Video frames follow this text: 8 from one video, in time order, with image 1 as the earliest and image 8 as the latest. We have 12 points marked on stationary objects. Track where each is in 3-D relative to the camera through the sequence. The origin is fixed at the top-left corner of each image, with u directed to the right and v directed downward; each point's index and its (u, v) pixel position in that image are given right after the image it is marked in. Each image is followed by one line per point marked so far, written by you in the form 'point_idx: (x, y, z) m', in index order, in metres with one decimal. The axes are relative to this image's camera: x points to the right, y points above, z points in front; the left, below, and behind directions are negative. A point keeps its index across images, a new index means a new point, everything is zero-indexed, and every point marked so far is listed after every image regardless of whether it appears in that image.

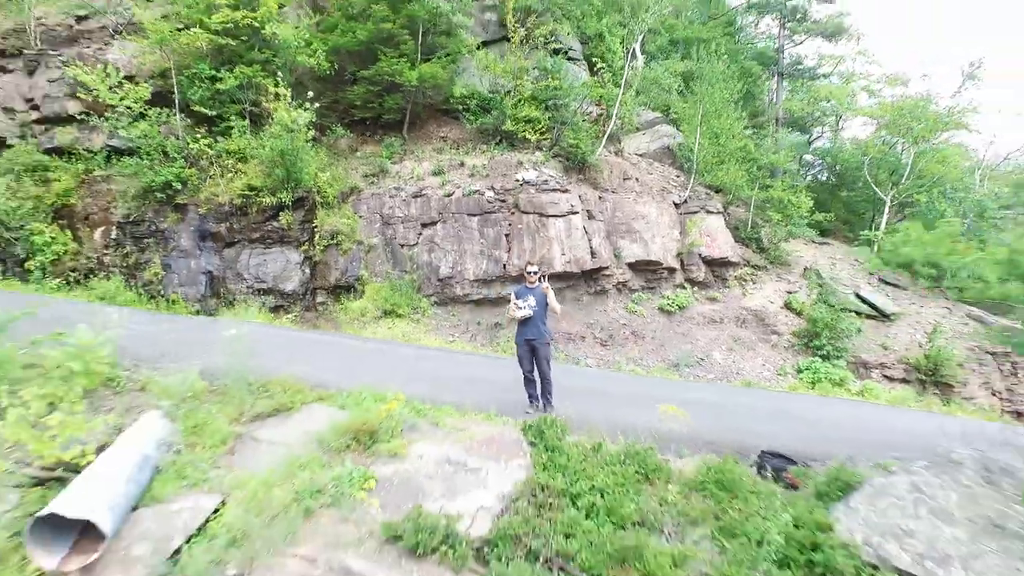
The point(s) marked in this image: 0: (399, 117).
0: (-2.6, +3.8, +9.7) m
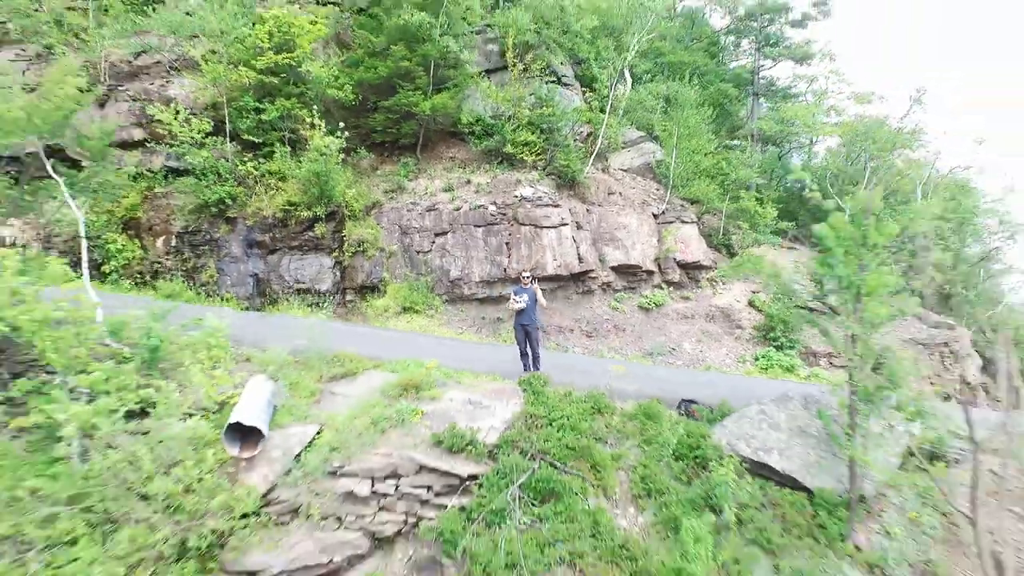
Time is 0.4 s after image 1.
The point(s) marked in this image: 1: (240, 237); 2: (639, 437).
0: (-2.6, +3.8, +11.2) m
1: (-5.9, +1.1, +9.3) m
2: (+1.2, -1.4, +4.2) m
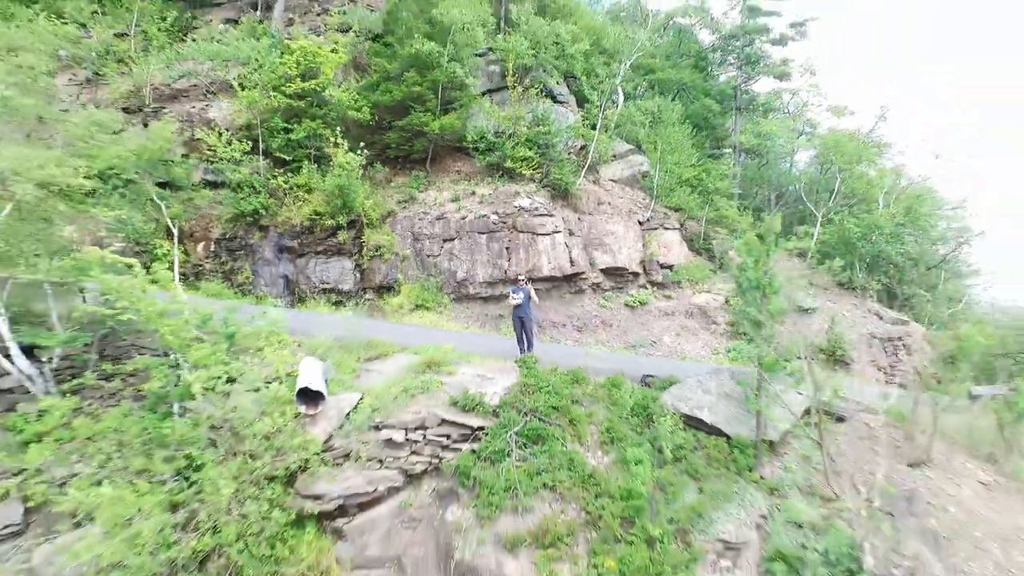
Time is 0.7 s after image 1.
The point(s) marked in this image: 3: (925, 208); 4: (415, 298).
0: (-2.6, +3.8, +12.4) m
1: (-5.9, +1.1, +10.5) m
2: (+1.2, -1.4, +5.4) m
3: (+12.8, +2.5, +13.4) m
4: (-2.4, -0.2, +10.4) m
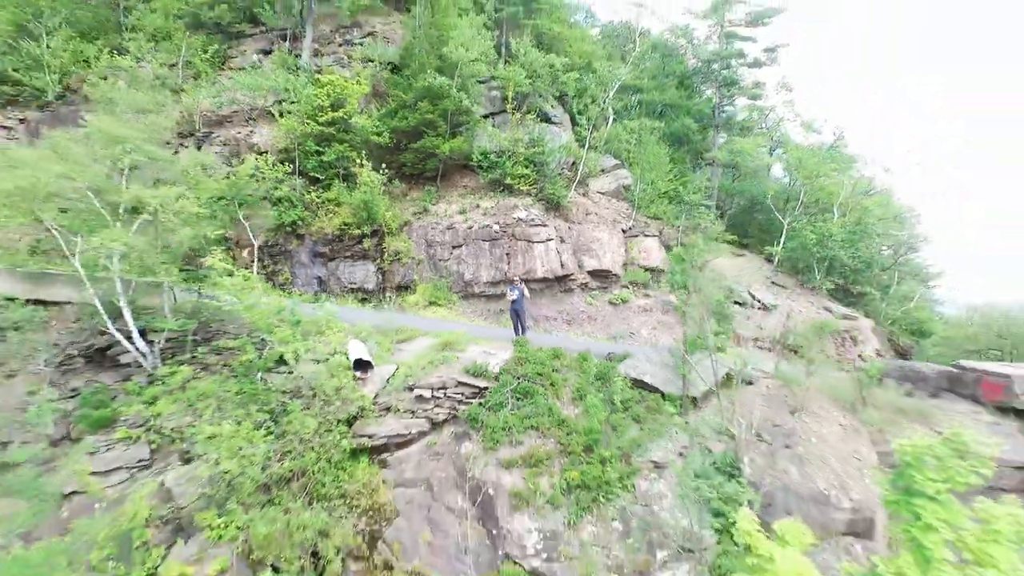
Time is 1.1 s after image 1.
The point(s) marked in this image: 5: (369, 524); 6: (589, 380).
0: (-2.6, +3.9, +14.3) m
1: (-6.0, +1.2, +12.4) m
2: (+1.1, -1.4, +7.3) m
3: (+12.8, +2.5, +15.2) m
4: (-2.4, -0.2, +12.2) m
5: (-2.0, -3.4, +6.1) m
6: (+1.3, -1.5, +7.1) m
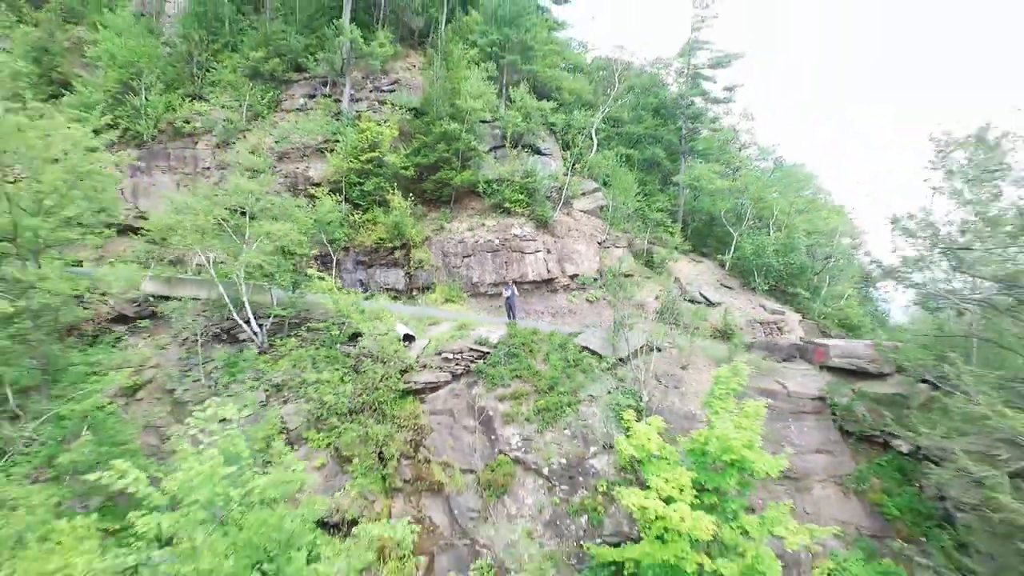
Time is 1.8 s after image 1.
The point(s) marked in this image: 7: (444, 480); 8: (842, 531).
0: (-2.7, +3.8, +18.0) m
1: (-6.1, +1.2, +16.1) m
2: (+1.0, -1.4, +10.9) m
3: (+12.7, +2.4, +18.8) m
4: (-2.5, -0.2, +15.9) m
5: (-2.2, -3.4, +9.7) m
6: (+1.1, -1.5, +10.7) m
7: (-1.5, -4.1, +9.3) m
8: (+6.5, -4.8, +8.3) m
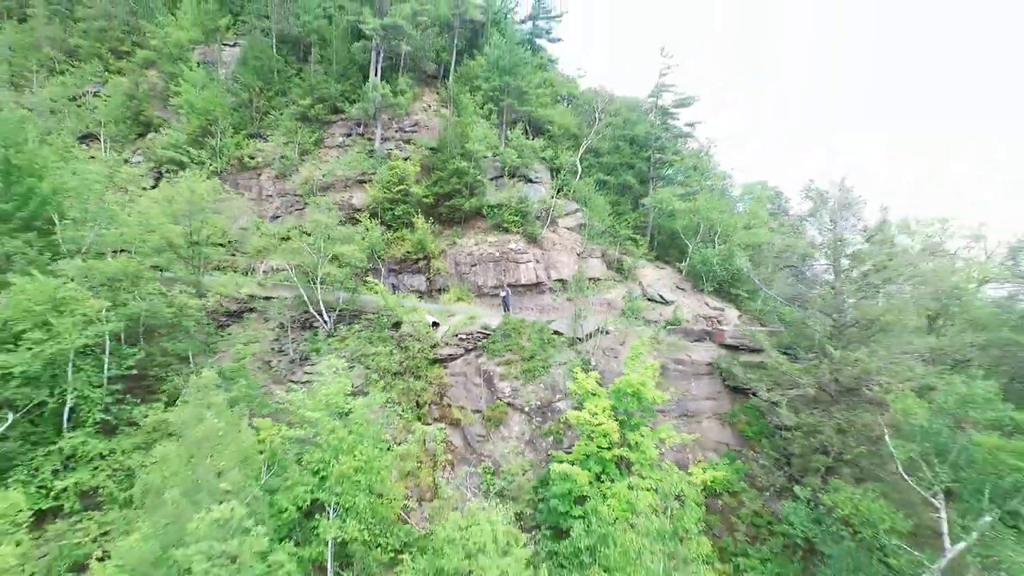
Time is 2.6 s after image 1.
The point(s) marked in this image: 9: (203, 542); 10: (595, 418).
0: (-2.8, +3.7, +22.8) m
1: (-6.2, +1.1, +20.9) m
2: (+0.8, -1.5, +15.6) m
3: (+12.6, +2.3, +23.4) m
4: (-2.7, -0.3, +20.7) m
5: (-2.4, -3.5, +14.5) m
6: (+0.9, -1.6, +15.5) m
7: (-1.7, -4.2, +14.0) m
8: (+6.3, -4.9, +13.0) m
9: (-5.7, -4.6, +7.8) m
10: (+2.2, -3.5, +11.5) m
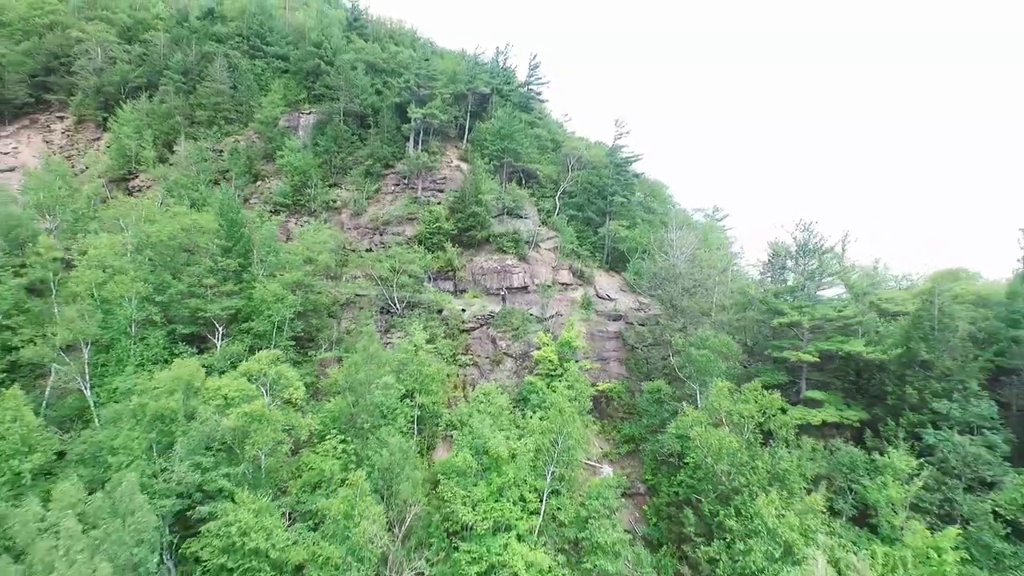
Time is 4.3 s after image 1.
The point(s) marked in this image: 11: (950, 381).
0: (-3.1, +3.6, +33.9) m
1: (-6.5, +1.0, +32.1) m
2: (+0.4, -1.6, +26.8) m
3: (+12.4, +2.2, +34.4) m
4: (-2.9, -0.4, +31.8) m
5: (-2.8, -3.5, +25.6) m
6: (+0.6, -1.7, +26.6) m
7: (-2.0, -4.3, +25.2) m
8: (+5.9, -5.0, +24.0) m
9: (-6.1, -4.6, +19.0) m
10: (+1.9, -3.6, +22.6) m
11: (+17.5, -3.7, +17.0) m
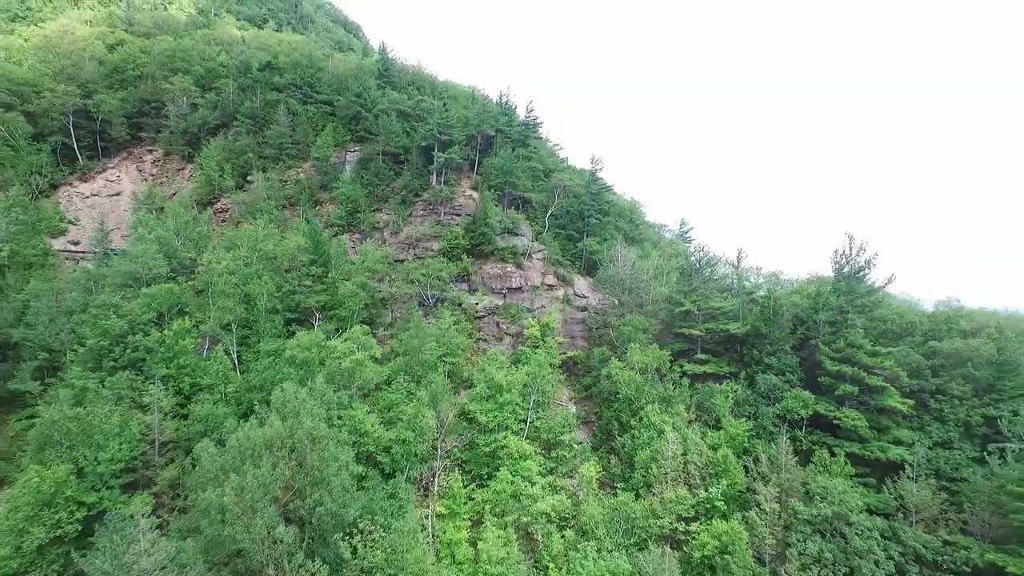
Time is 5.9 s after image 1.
0: (-3.1, +3.6, +45.0) m
1: (-6.6, +0.9, +43.1) m
2: (+0.3, -1.6, +37.8) m
3: (+12.3, +2.1, +45.3) m
4: (-3.0, -0.5, +42.8) m
5: (-2.9, -3.6, +36.6) m
6: (+0.5, -1.8, +37.6) m
7: (-2.2, -4.3, +36.2) m
8: (+5.8, -5.0, +35.0) m
9: (-6.3, -4.6, +30.0) m
10: (+1.7, -3.6, +33.6) m
11: (+17.3, -3.7, +27.9) m
